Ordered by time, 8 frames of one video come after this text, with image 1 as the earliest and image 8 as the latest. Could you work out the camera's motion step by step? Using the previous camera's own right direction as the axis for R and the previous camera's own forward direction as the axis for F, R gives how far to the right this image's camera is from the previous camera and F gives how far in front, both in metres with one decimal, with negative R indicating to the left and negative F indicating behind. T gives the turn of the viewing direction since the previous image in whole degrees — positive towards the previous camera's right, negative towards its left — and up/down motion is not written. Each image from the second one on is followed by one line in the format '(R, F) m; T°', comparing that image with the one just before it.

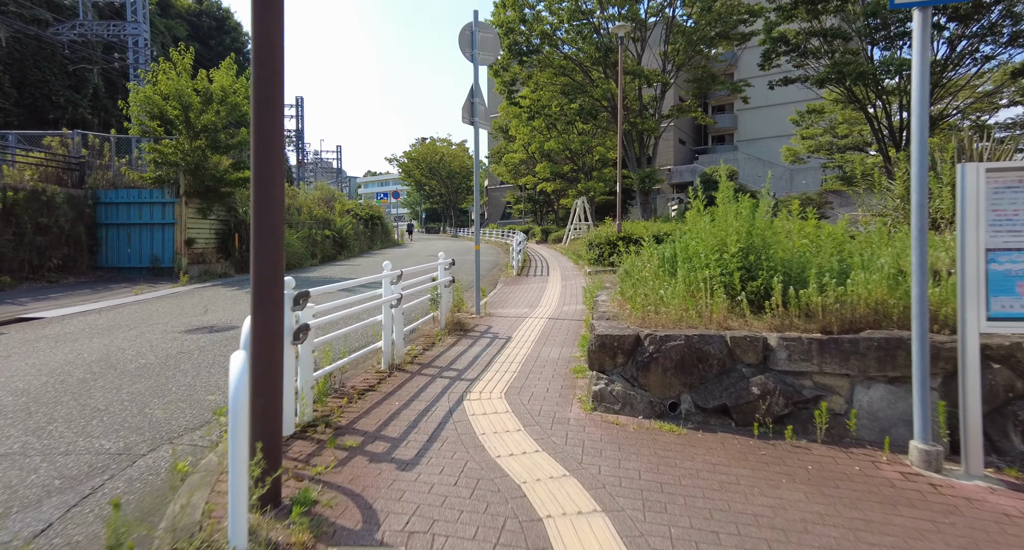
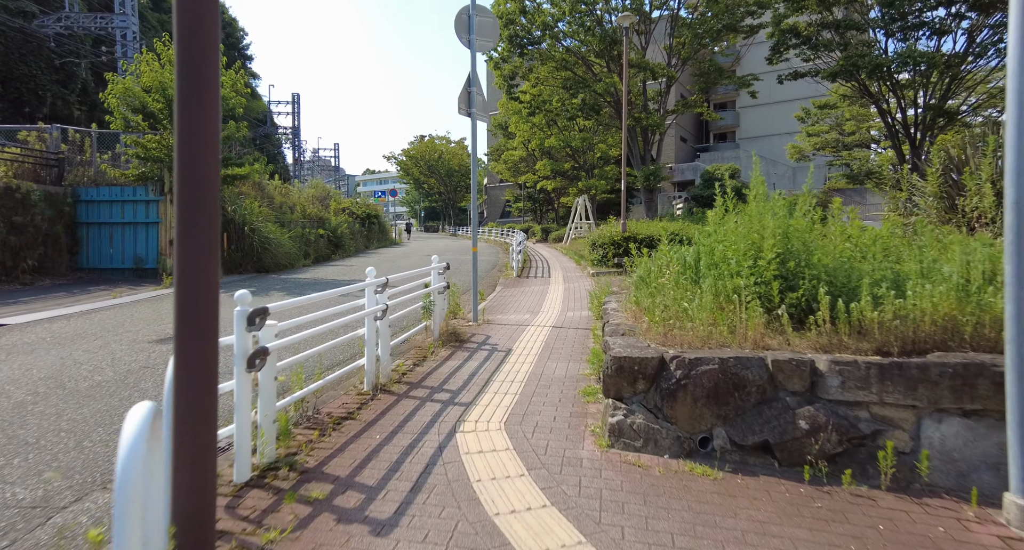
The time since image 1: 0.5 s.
(0.0, +0.7) m; 0°
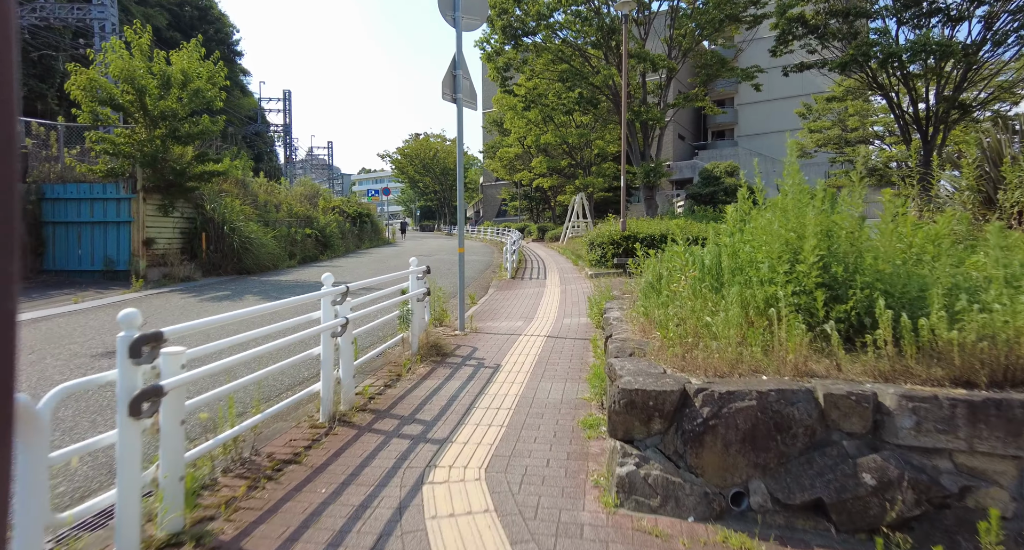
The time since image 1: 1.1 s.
(+0.1, +0.8) m; 0°
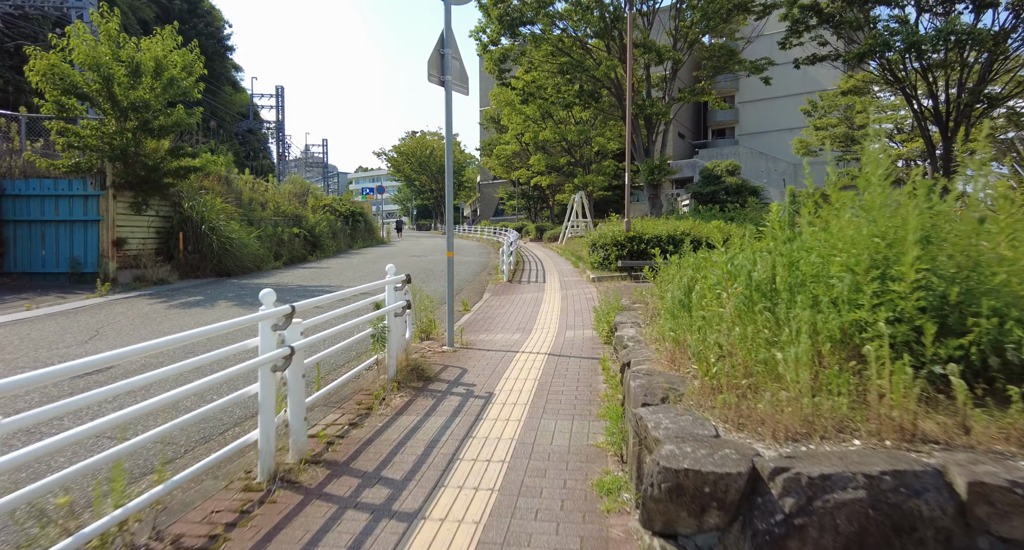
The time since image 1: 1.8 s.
(0.0, +0.9) m; 0°
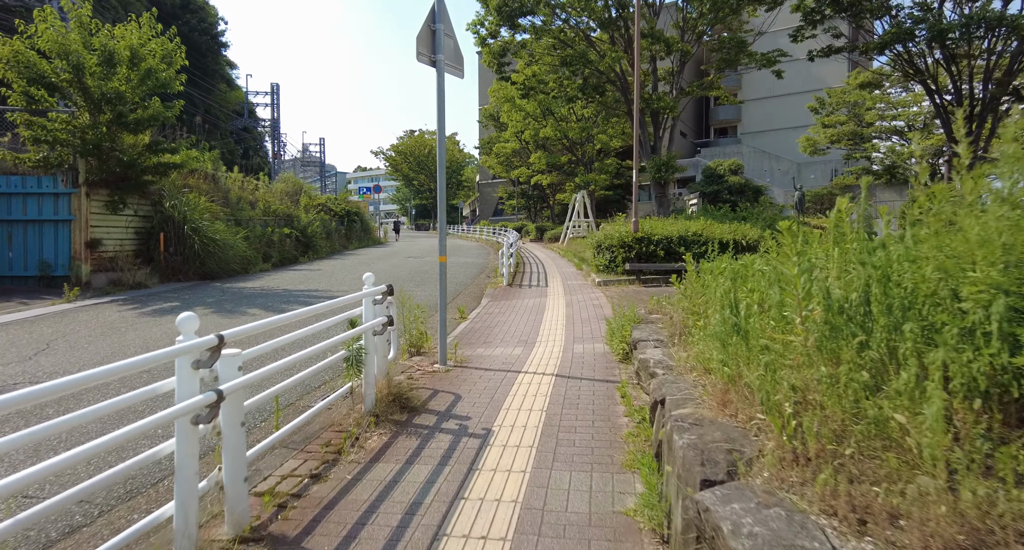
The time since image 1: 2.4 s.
(0.0, +0.8) m; 0°
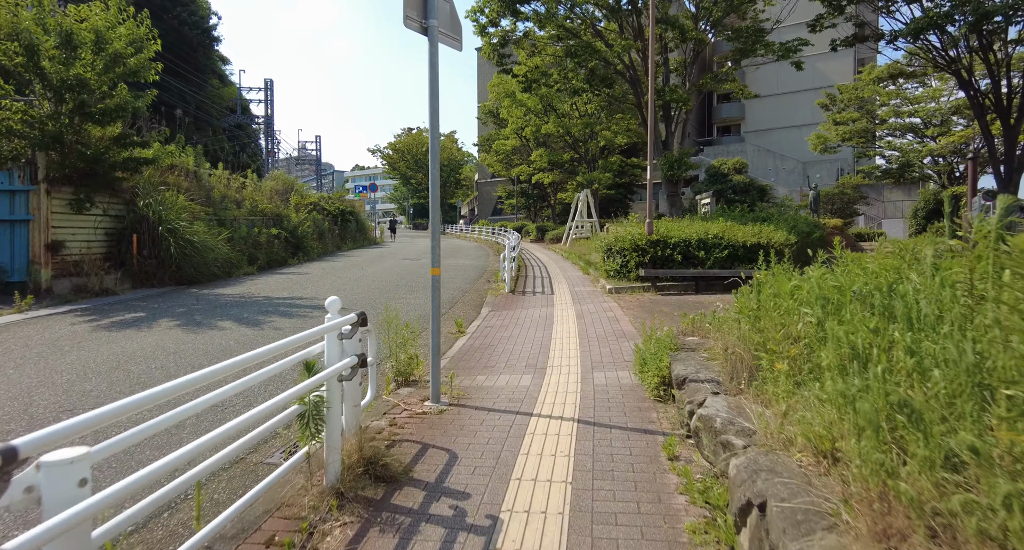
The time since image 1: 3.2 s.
(-0.1, +1.1) m; 0°
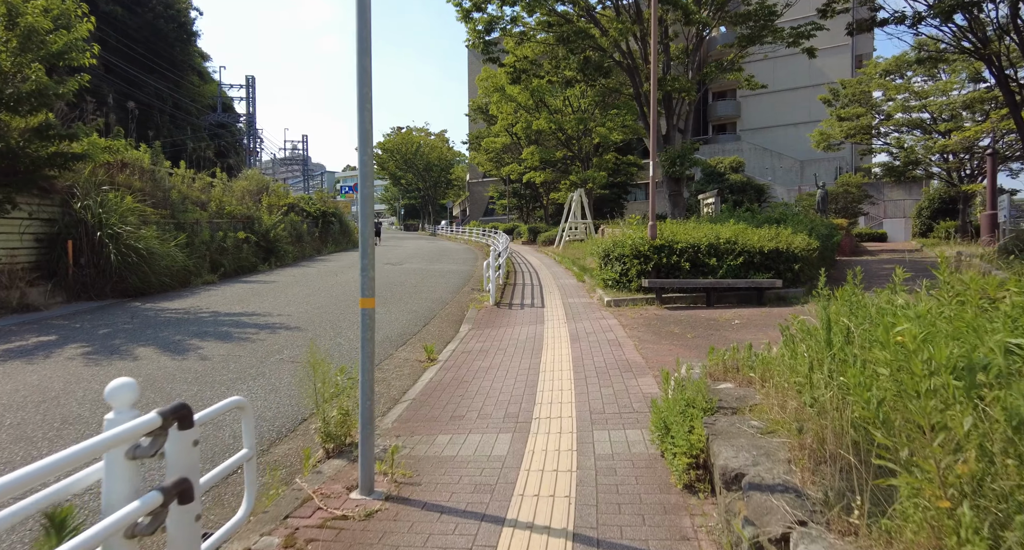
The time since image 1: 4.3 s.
(+0.2, +1.4) m; +1°
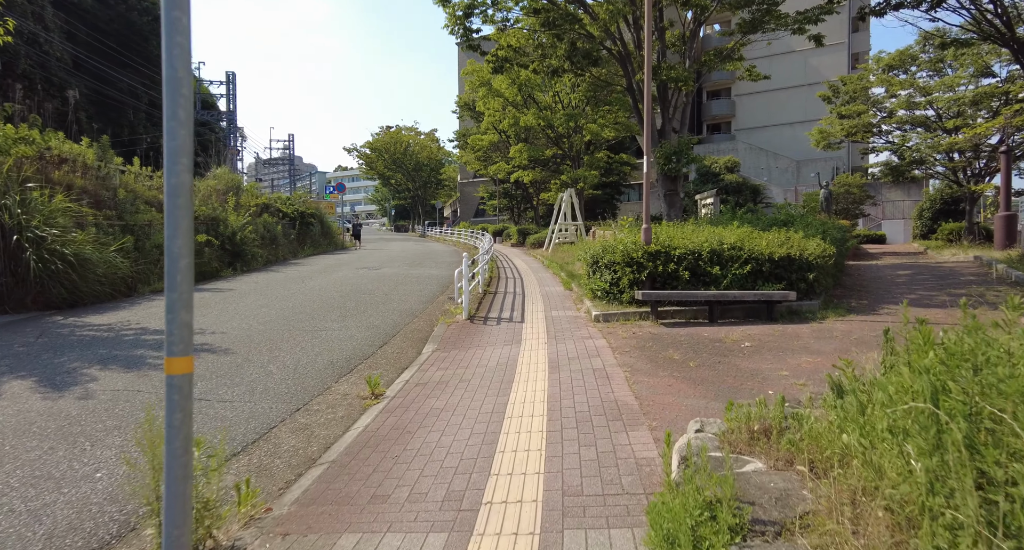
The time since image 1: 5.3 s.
(+0.3, +1.3) m; +1°
